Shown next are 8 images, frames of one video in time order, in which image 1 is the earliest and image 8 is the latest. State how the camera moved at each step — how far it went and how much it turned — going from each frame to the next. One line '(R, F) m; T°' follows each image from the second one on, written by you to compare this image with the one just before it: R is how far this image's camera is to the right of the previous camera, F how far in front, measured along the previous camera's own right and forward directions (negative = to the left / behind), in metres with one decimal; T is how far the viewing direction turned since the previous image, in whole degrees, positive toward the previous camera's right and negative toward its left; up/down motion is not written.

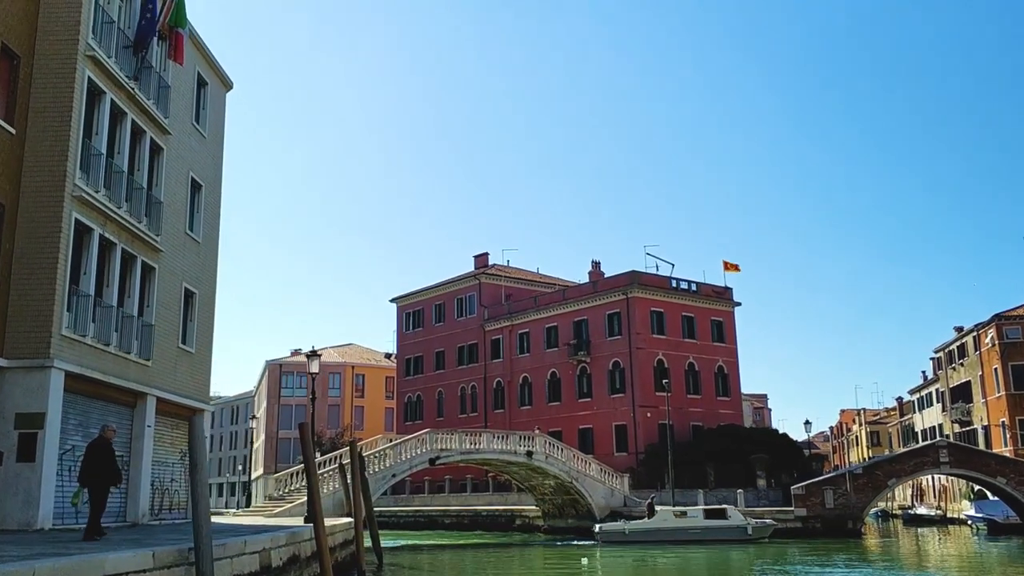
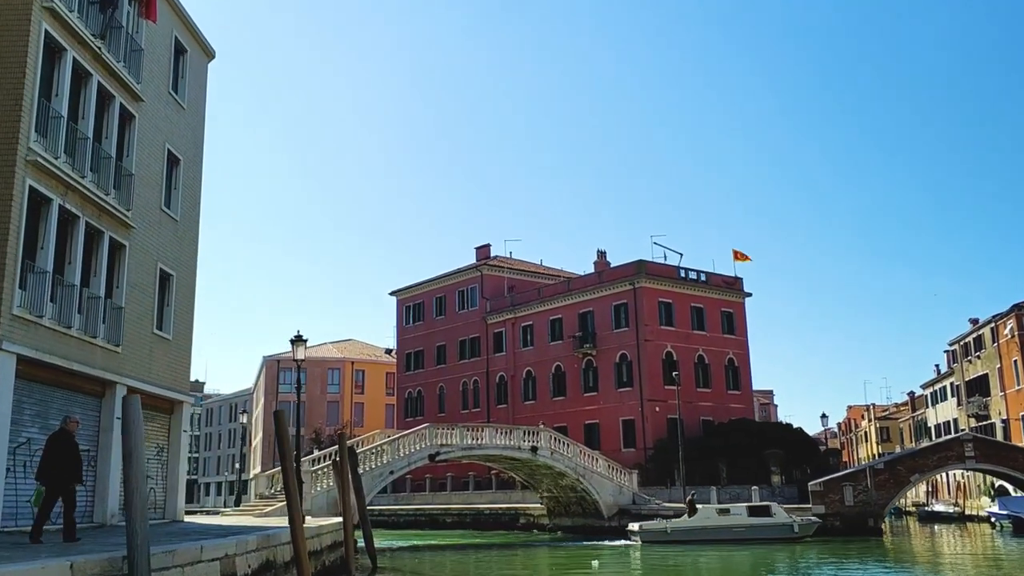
(0.0, +1.7) m; 0°
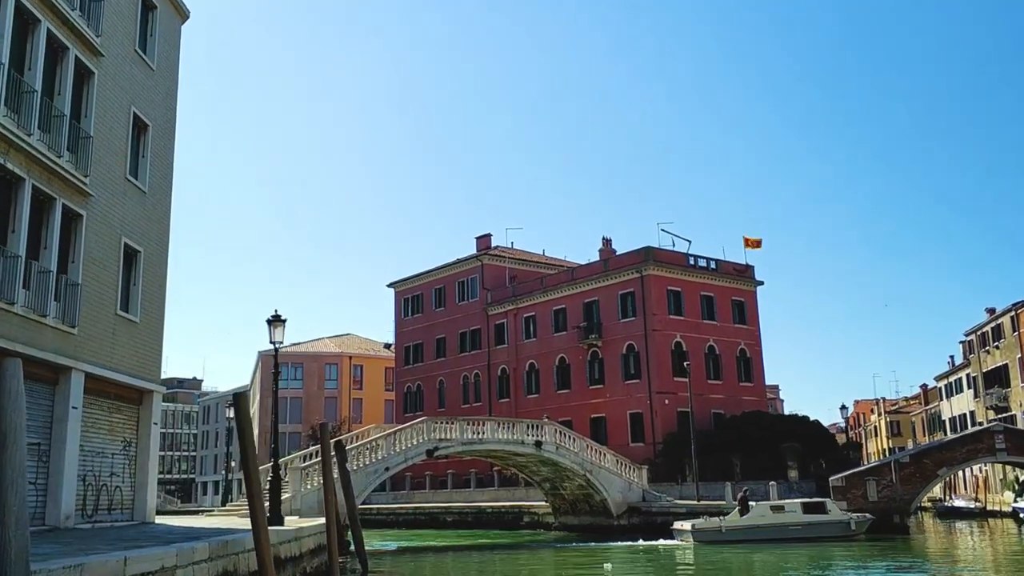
(0.0, +1.9) m; 0°
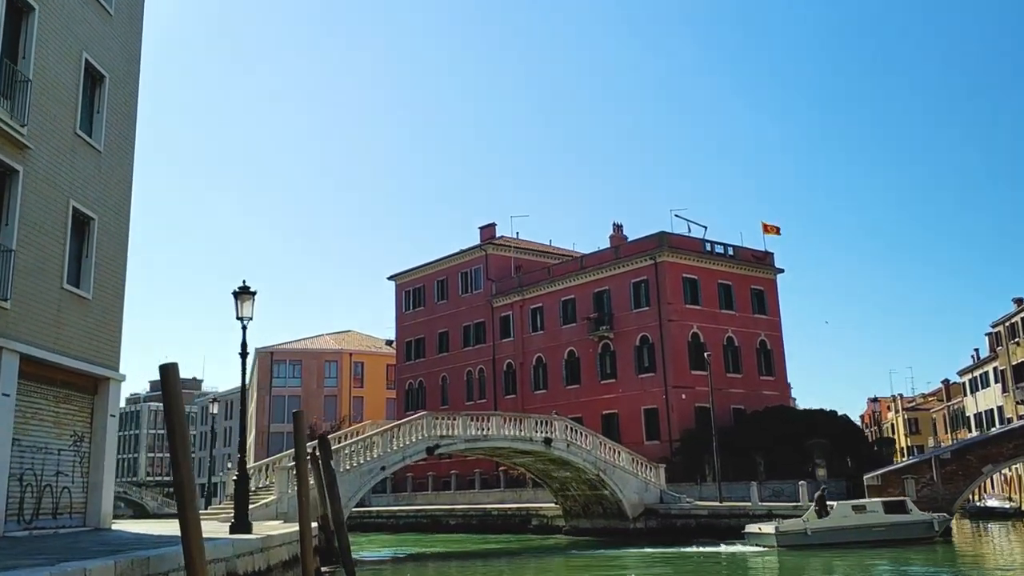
(-0.1, +2.5) m; 0°
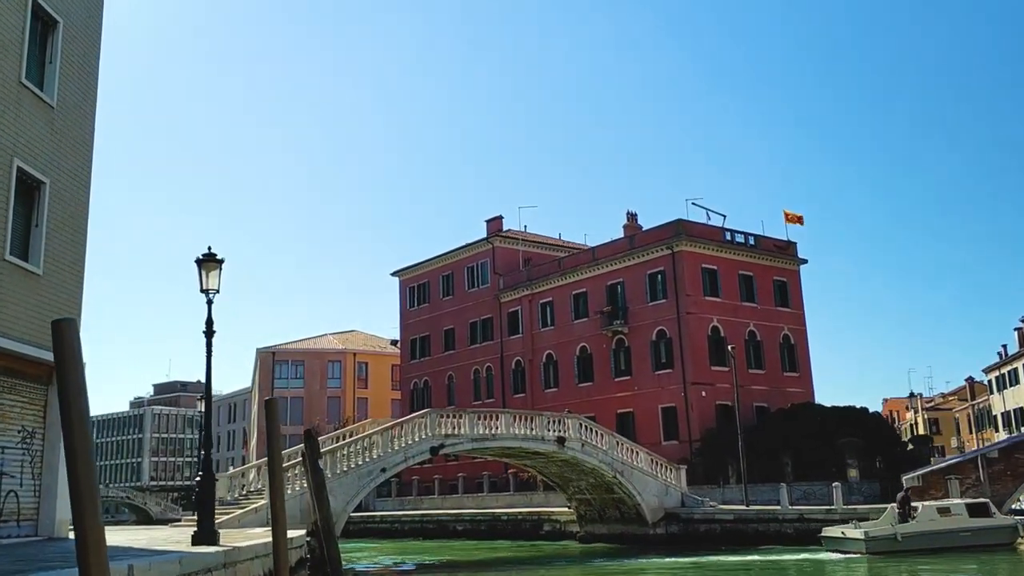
(-0.1, +2.1) m; 0°
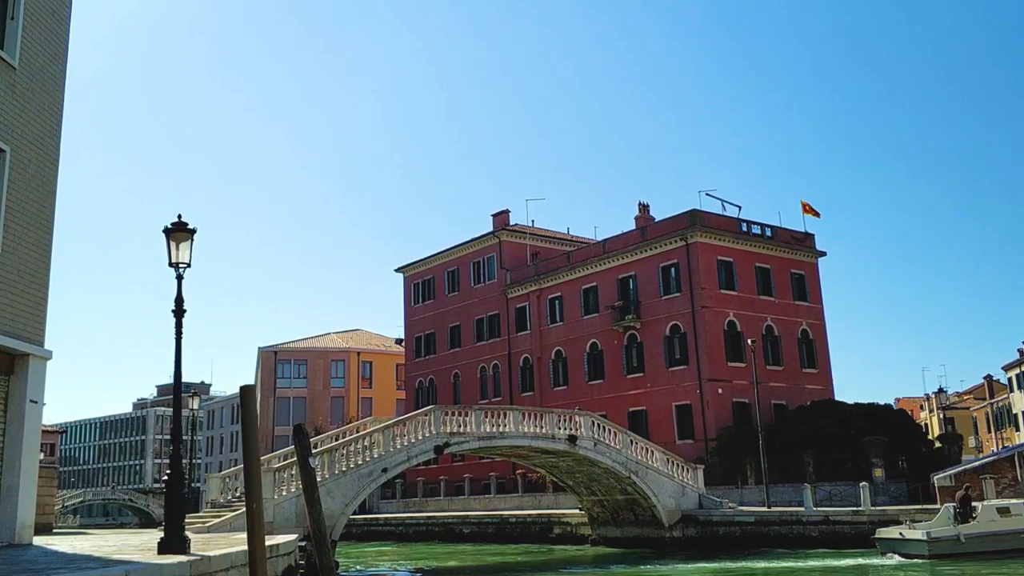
(-0.1, +1.4) m; 0°
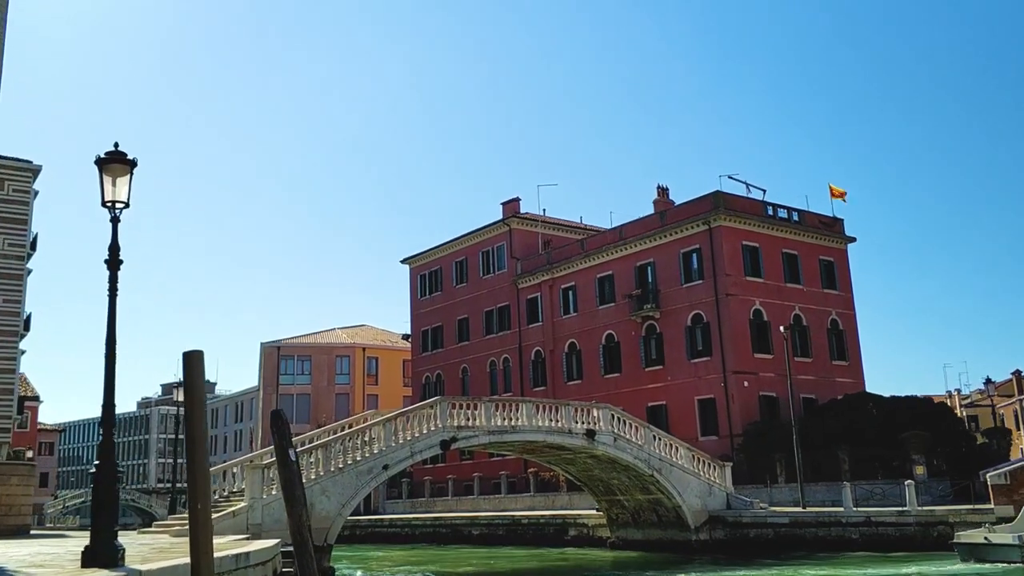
(-0.1, +2.1) m; -1°
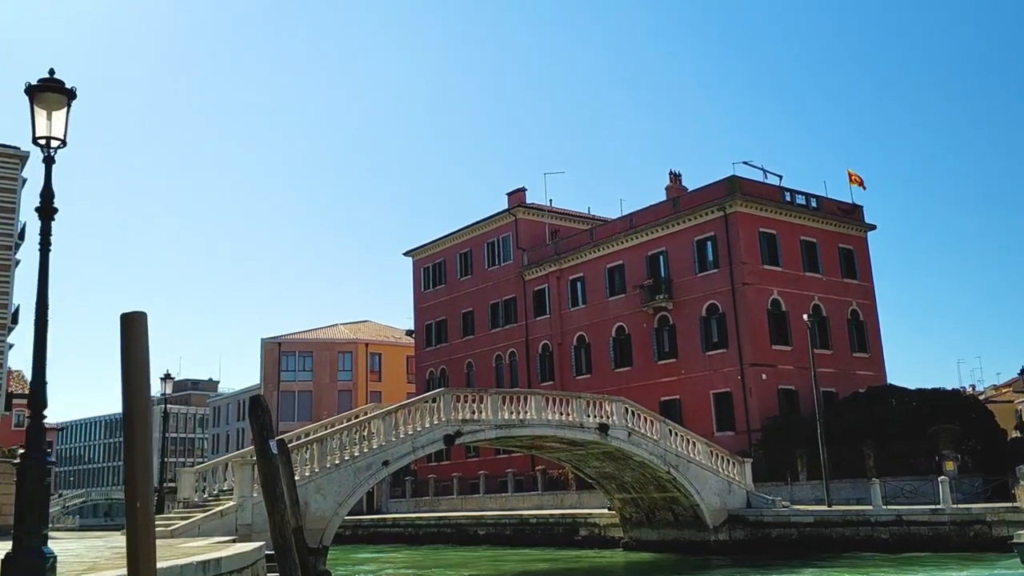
(-0.1, +1.4) m; 0°
